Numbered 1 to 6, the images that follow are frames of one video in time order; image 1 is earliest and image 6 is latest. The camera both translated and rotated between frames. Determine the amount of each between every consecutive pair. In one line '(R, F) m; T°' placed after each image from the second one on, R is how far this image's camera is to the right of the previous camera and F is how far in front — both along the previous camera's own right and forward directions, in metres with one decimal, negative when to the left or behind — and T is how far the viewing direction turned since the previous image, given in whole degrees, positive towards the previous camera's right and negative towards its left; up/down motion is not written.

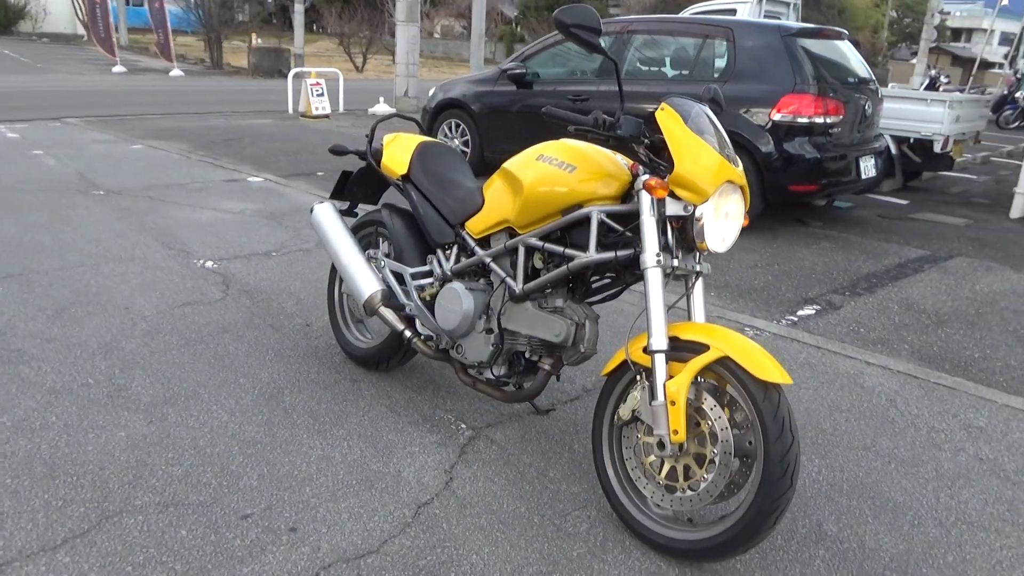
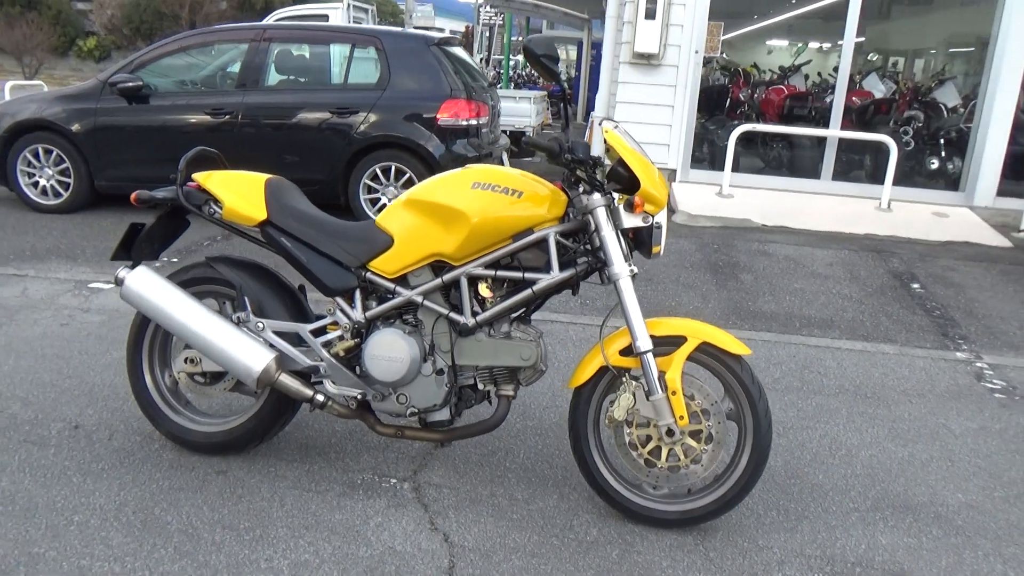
(-1.5, +0.5) m; +34°
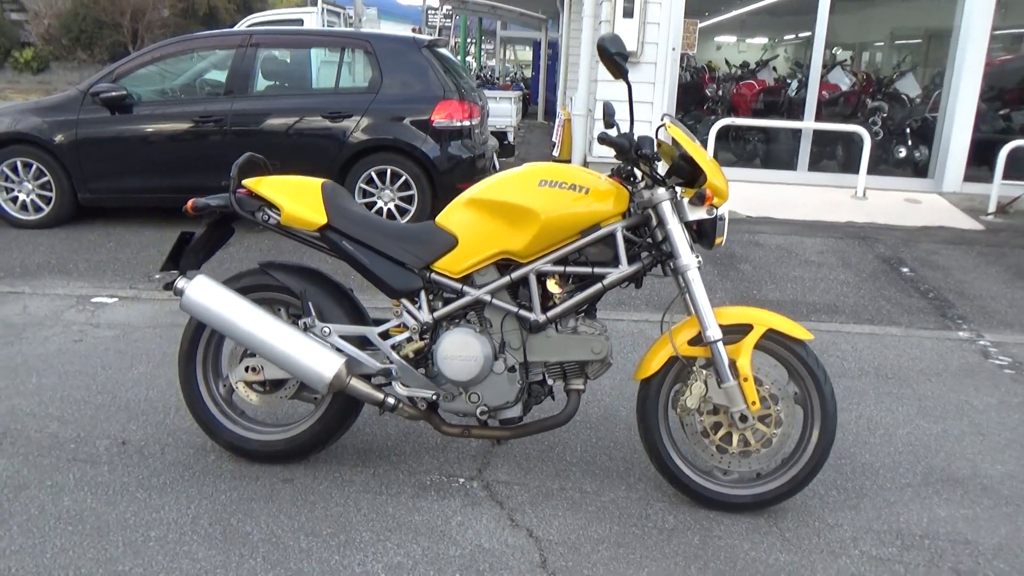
(-0.5, 0.0) m; +3°
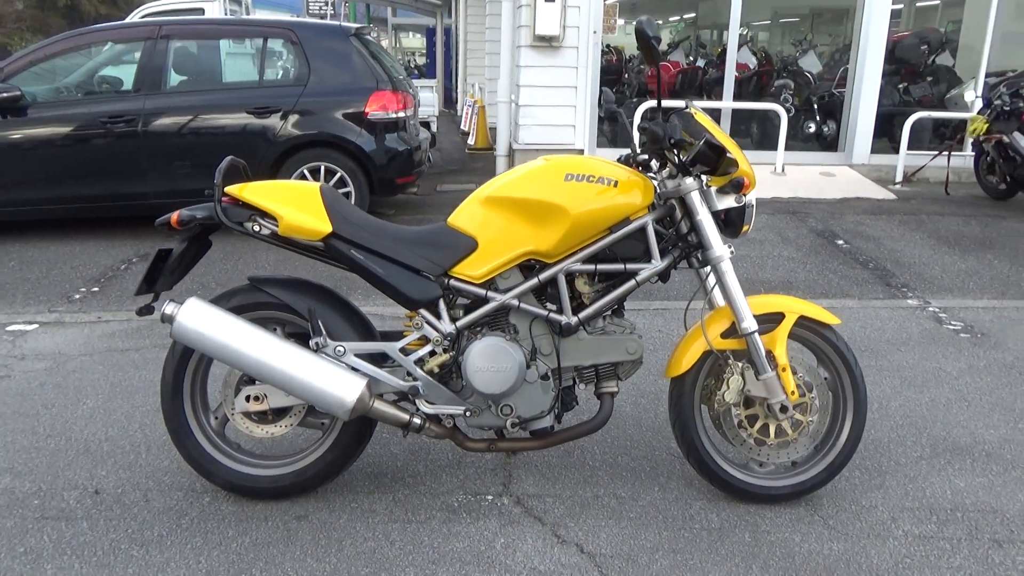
(-0.5, +0.2) m; +7°
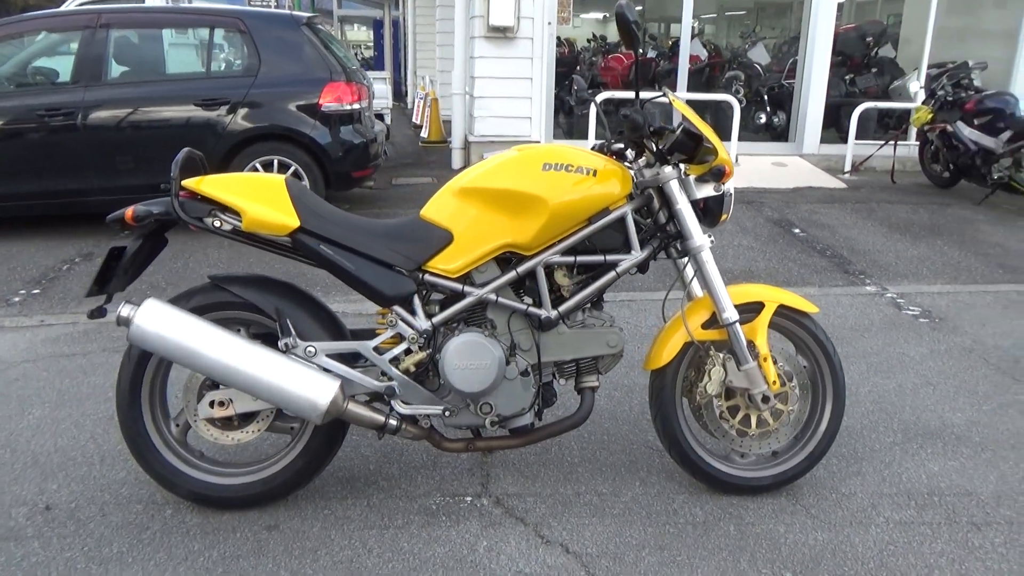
(-0.1, +0.1) m; +4°
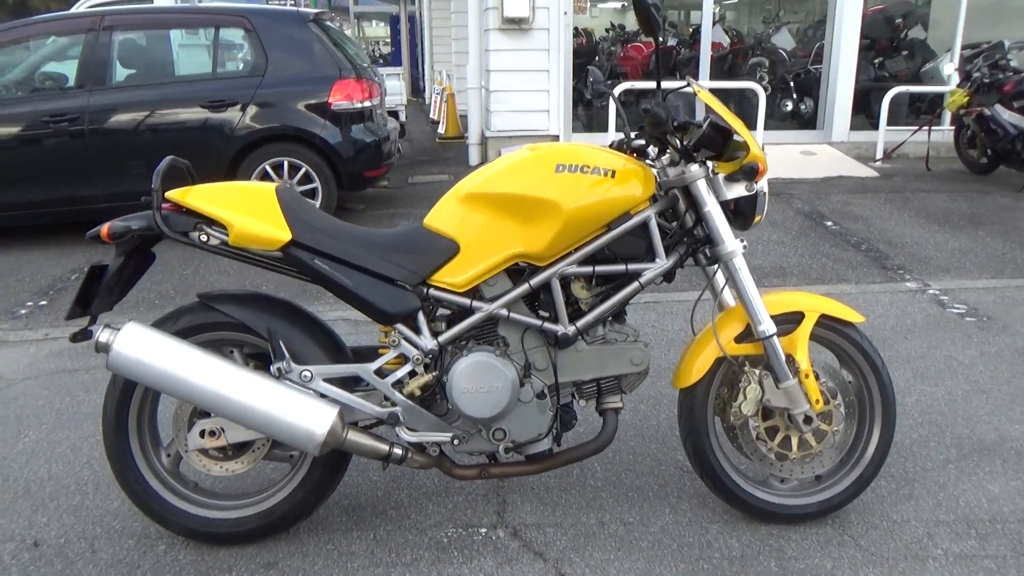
(0.0, +0.3) m; -2°
